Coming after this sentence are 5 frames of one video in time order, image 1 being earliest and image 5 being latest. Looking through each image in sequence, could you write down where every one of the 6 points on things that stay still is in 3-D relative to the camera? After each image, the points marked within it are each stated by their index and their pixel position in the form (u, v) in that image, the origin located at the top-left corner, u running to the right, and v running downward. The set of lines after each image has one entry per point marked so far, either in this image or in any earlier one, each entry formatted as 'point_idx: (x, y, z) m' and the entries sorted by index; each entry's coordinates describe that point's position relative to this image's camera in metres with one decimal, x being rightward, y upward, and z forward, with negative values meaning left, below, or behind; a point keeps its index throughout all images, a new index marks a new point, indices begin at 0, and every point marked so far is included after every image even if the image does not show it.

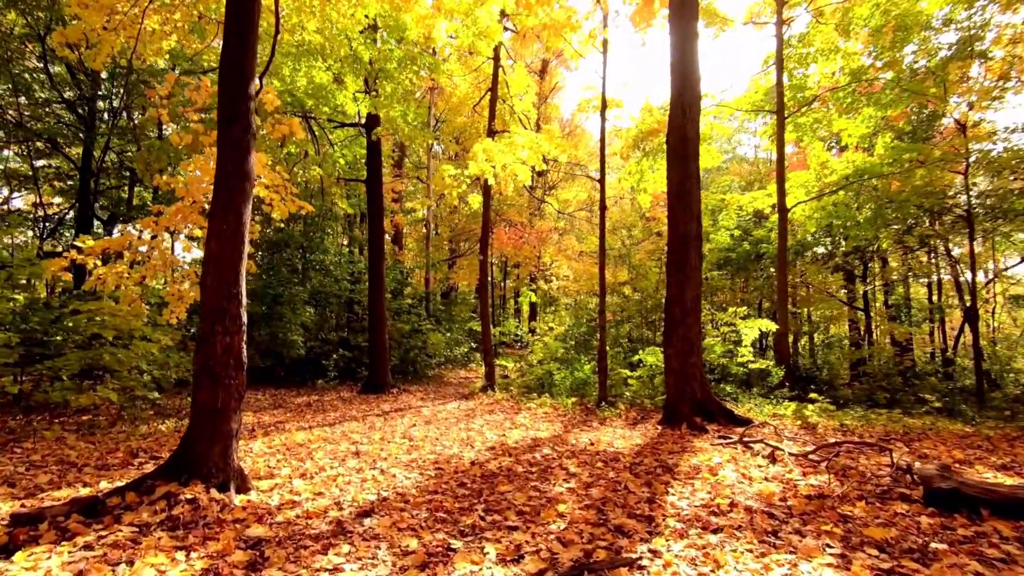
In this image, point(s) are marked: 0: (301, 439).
0: (-2.7, -1.9, +6.0) m
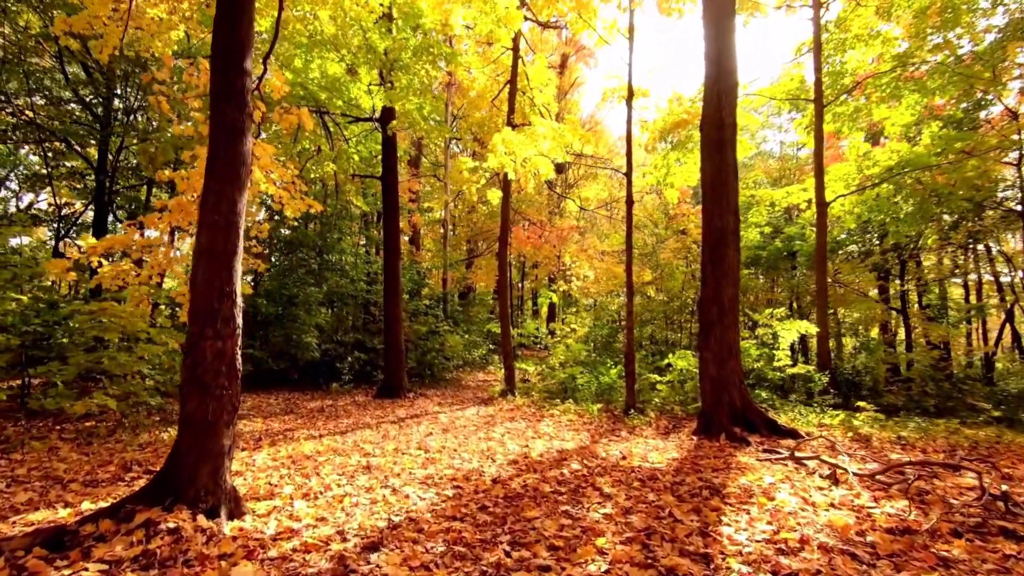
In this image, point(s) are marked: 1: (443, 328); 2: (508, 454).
0: (-2.4, -1.9, +5.6) m
1: (-2.1, -1.2, +14.3) m
2: (-0.1, -2.0, +5.7) m
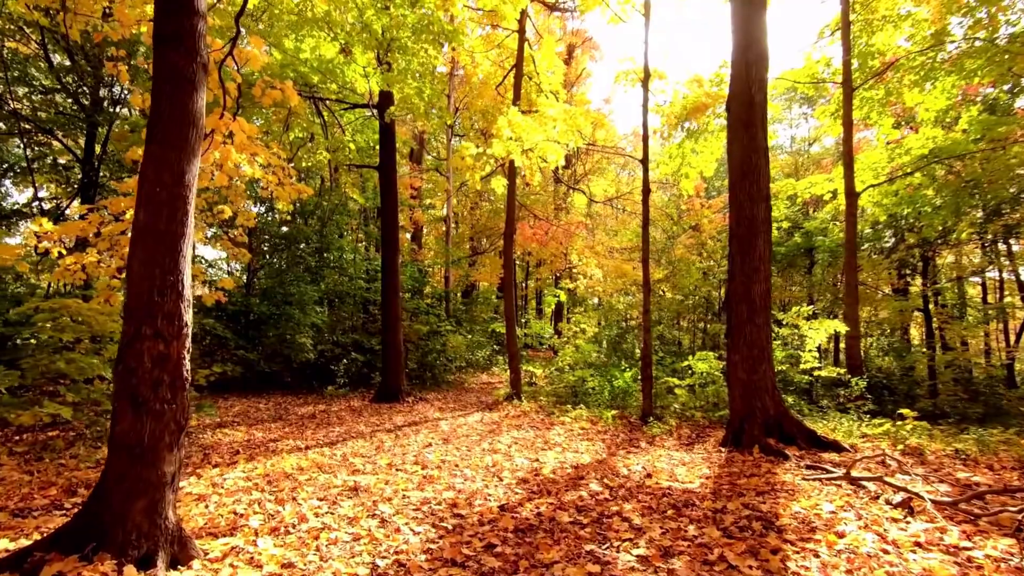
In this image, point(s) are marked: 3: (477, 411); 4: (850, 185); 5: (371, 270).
0: (-2.3, -1.8, +4.9) m
1: (-1.9, -1.1, +13.7) m
2: (0.0, -1.9, +5.0) m
3: (-0.7, -2.4, +9.1) m
4: (+7.1, +2.2, +10.0) m
5: (-4.0, +0.5, +13.5) m
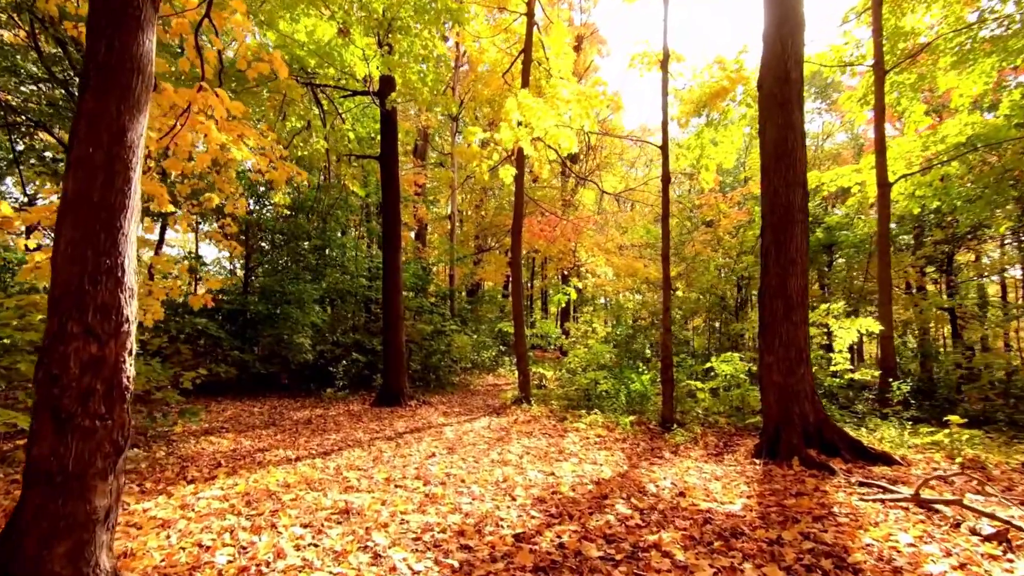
0: (-2.2, -1.8, +4.3) m
1: (-1.7, -1.1, +13.1) m
2: (+0.2, -1.9, +4.4) m
3: (-0.5, -2.3, +8.5) m
4: (+7.3, +2.2, +9.3) m
5: (-3.8, +0.6, +13.0) m
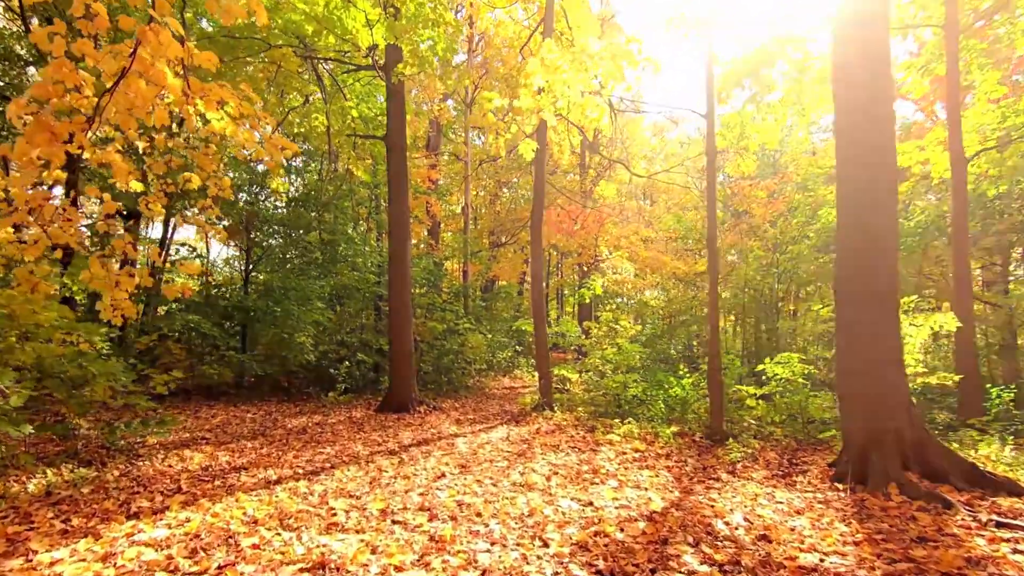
0: (-1.9, -1.6, +3.4) m
1: (-1.3, -1.0, +12.2) m
2: (+0.4, -1.7, +3.4) m
3: (-0.2, -2.2, +7.6) m
4: (+7.6, +2.4, +8.2) m
5: (-3.4, +0.7, +12.1) m
